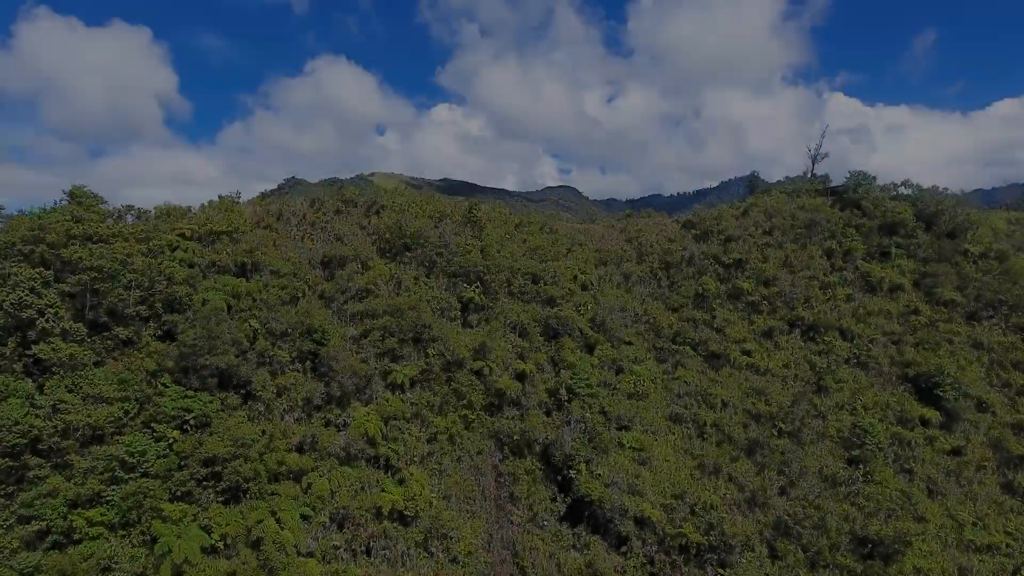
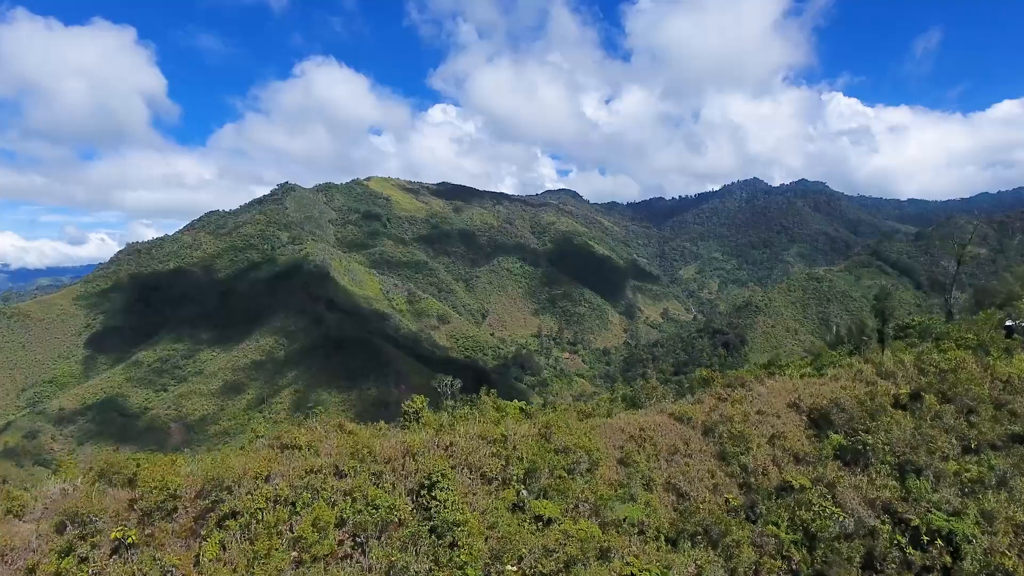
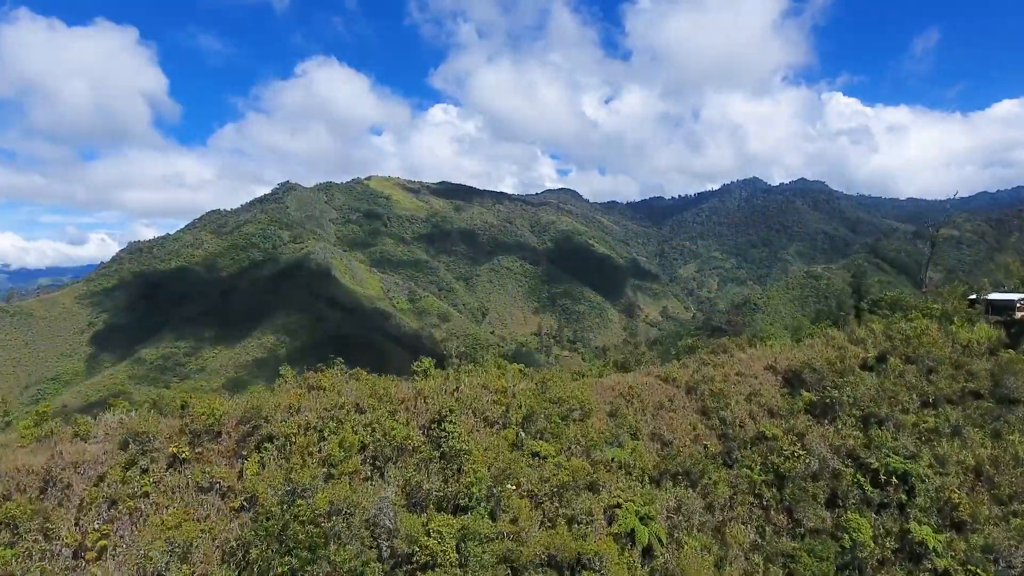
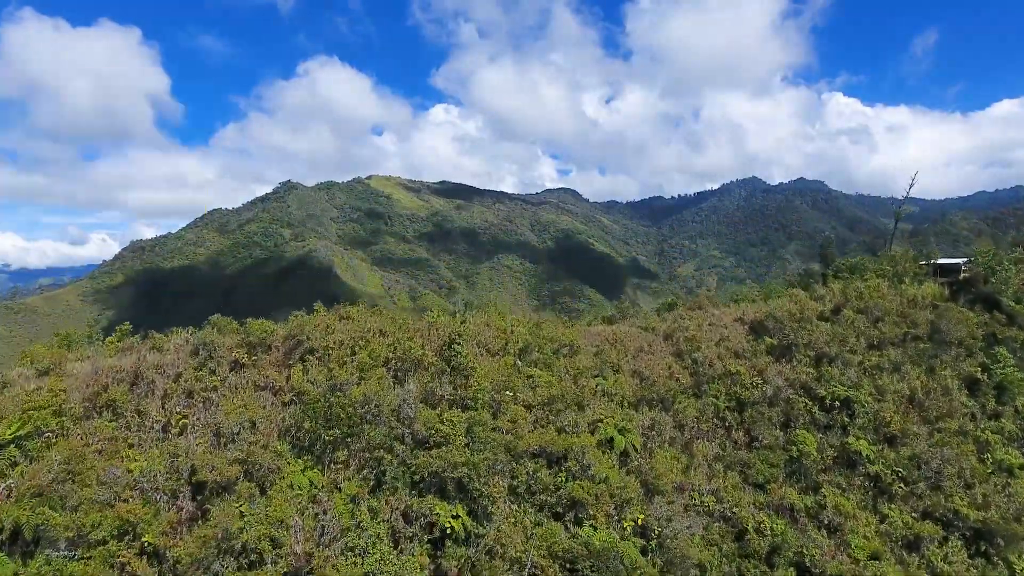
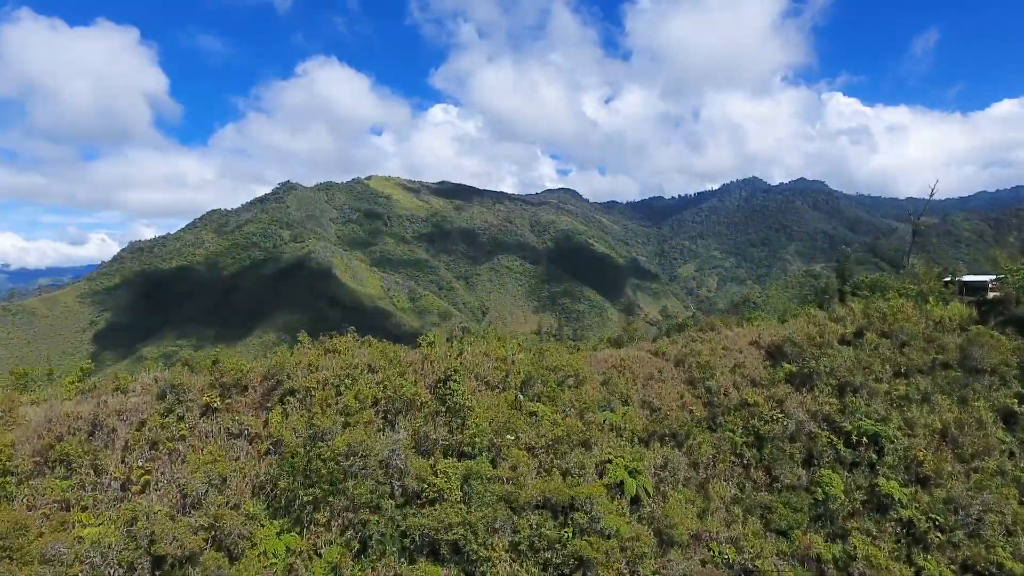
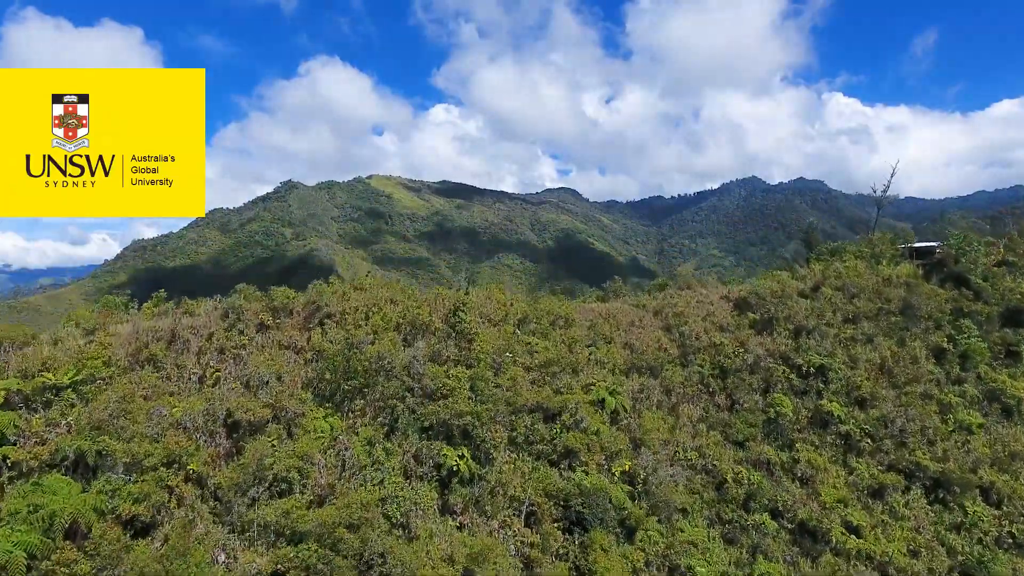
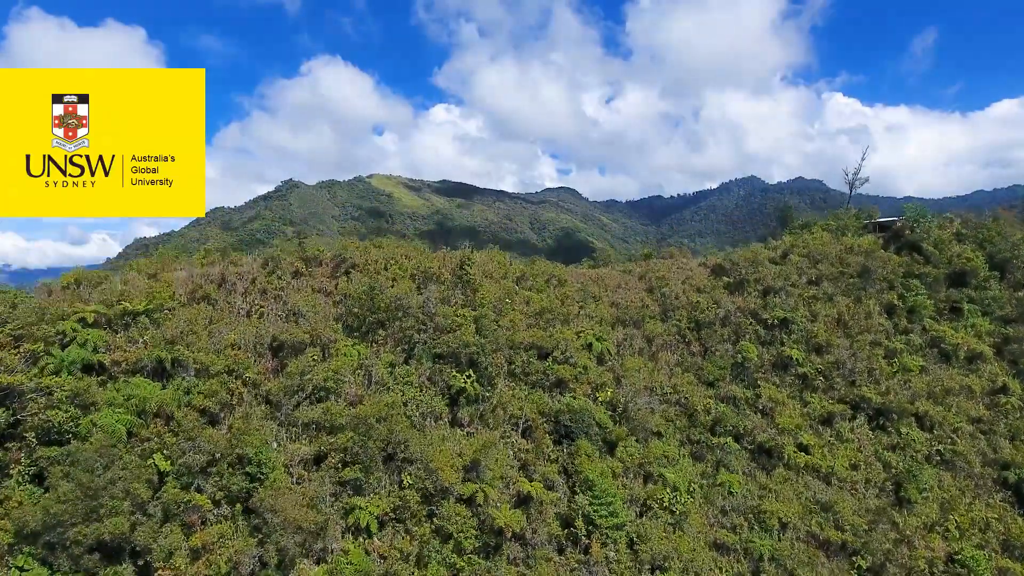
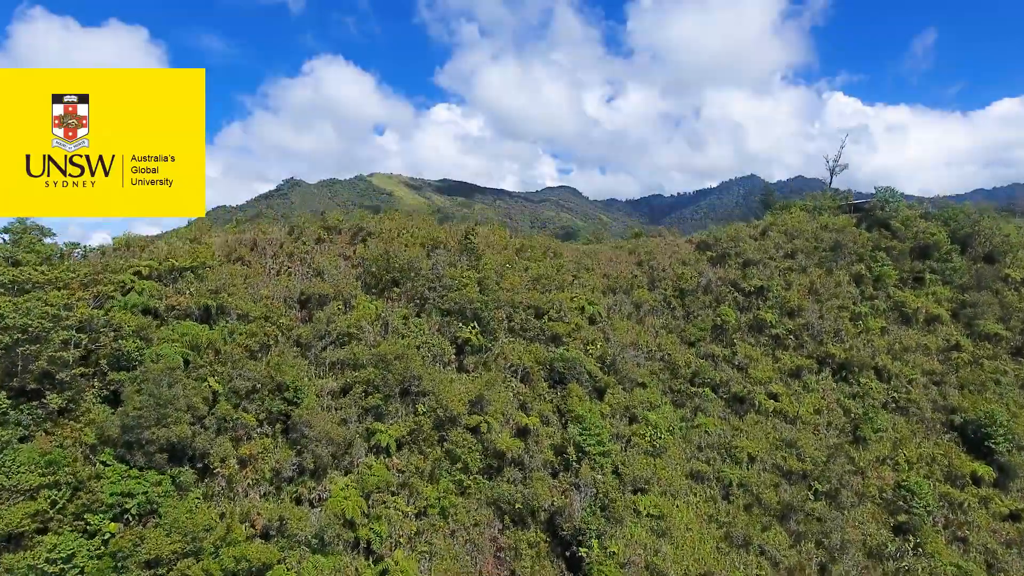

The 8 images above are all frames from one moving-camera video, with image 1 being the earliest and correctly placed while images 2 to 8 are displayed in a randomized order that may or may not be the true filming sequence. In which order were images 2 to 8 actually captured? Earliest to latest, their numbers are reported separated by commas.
8, 7, 6, 4, 5, 3, 2
